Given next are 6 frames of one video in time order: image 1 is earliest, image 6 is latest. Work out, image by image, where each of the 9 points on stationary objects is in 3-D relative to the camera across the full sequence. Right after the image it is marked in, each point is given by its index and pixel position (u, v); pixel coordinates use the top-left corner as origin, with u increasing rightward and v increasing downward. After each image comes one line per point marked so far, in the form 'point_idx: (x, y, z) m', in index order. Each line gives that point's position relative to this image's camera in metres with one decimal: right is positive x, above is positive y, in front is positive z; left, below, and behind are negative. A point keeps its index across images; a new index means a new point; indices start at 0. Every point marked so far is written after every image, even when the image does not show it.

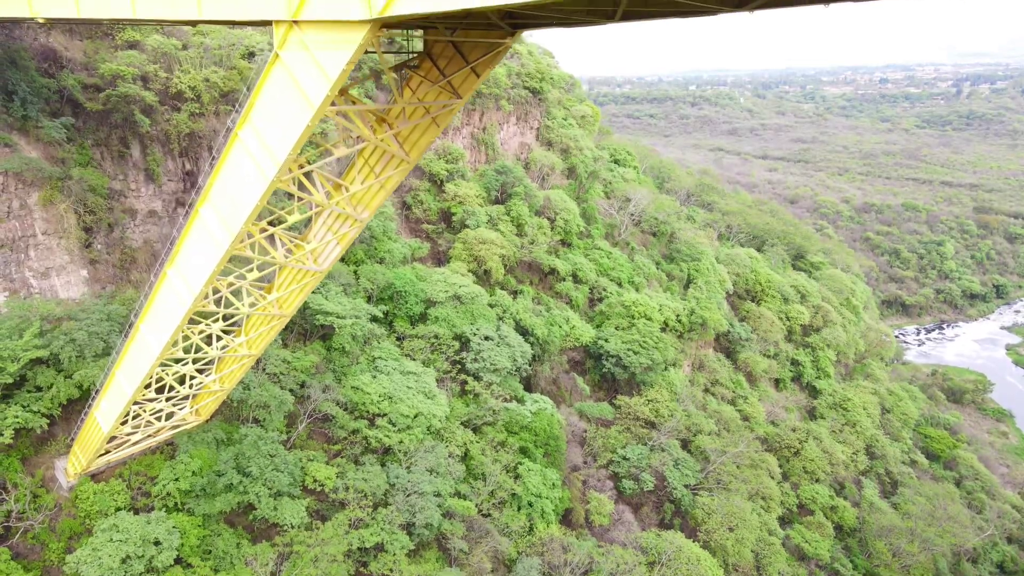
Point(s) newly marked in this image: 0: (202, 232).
0: (-6.0, +1.1, +14.1) m
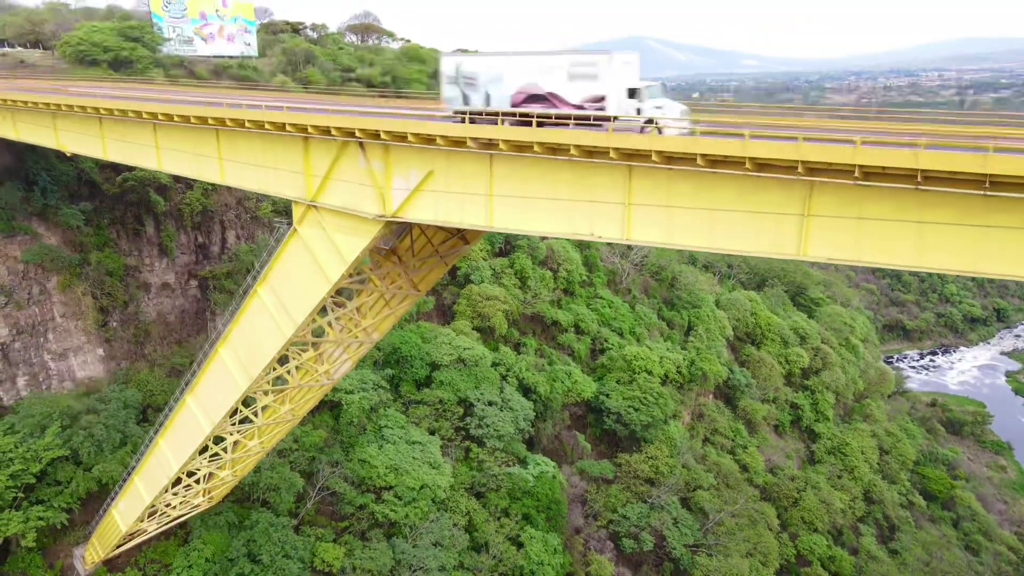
0: (-5.9, -1.6, +14.8) m
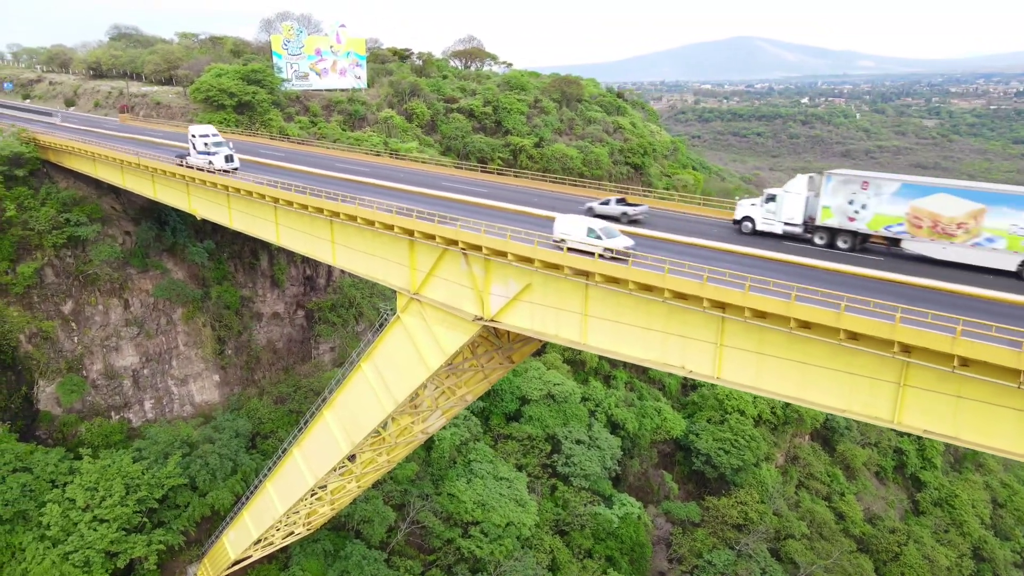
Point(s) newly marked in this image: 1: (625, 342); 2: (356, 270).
0: (-4.0, -3.1, +15.8) m
1: (+1.5, -0.7, +9.7) m
2: (-3.0, +0.3, +13.8) m
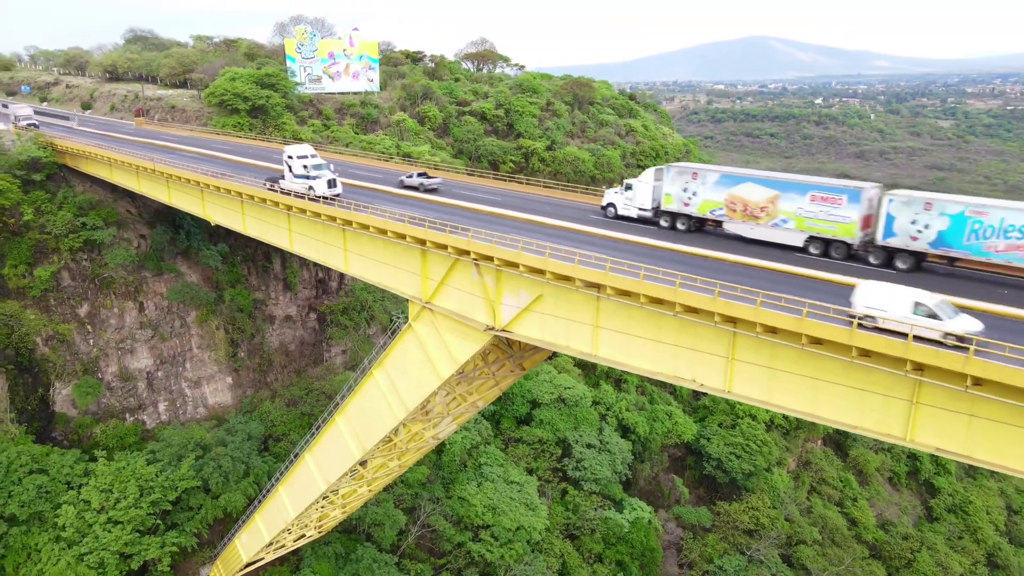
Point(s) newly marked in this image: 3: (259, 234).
0: (-3.8, -3.2, +15.9) m
1: (+1.7, -0.9, +9.7) m
2: (-2.7, +0.2, +13.9) m
3: (-5.7, +1.2, +16.4) m
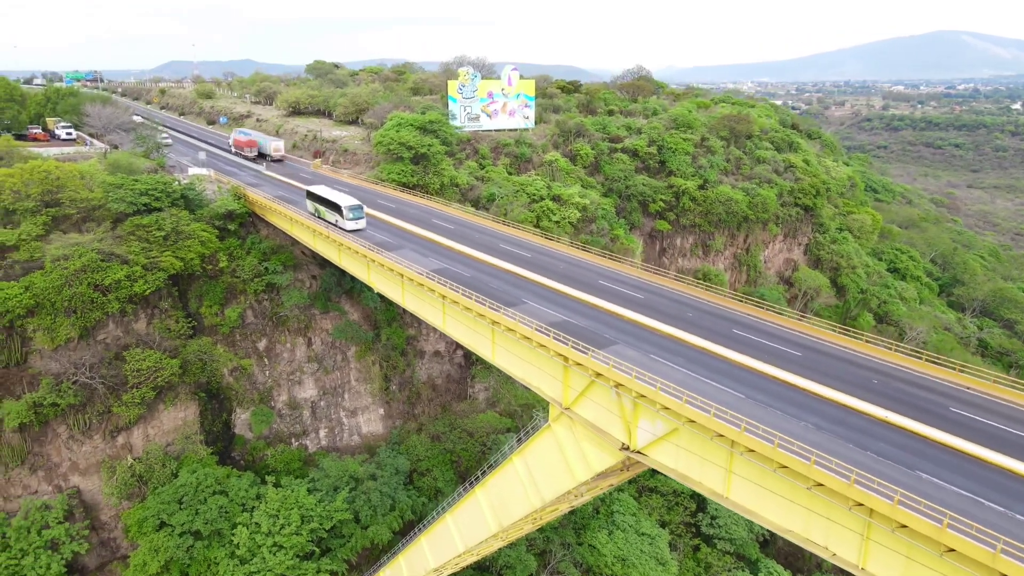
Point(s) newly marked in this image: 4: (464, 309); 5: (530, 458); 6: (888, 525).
0: (-0.8, -5.0, +17.0) m
1: (+3.4, -3.0, +9.8) m
2: (0.0, -1.7, +14.8) m
3: (-2.4, -0.5, +17.8) m
4: (-1.0, -0.4, +15.3) m
5: (+0.3, -3.4, +14.5) m
6: (+4.2, -2.6, +8.2) m
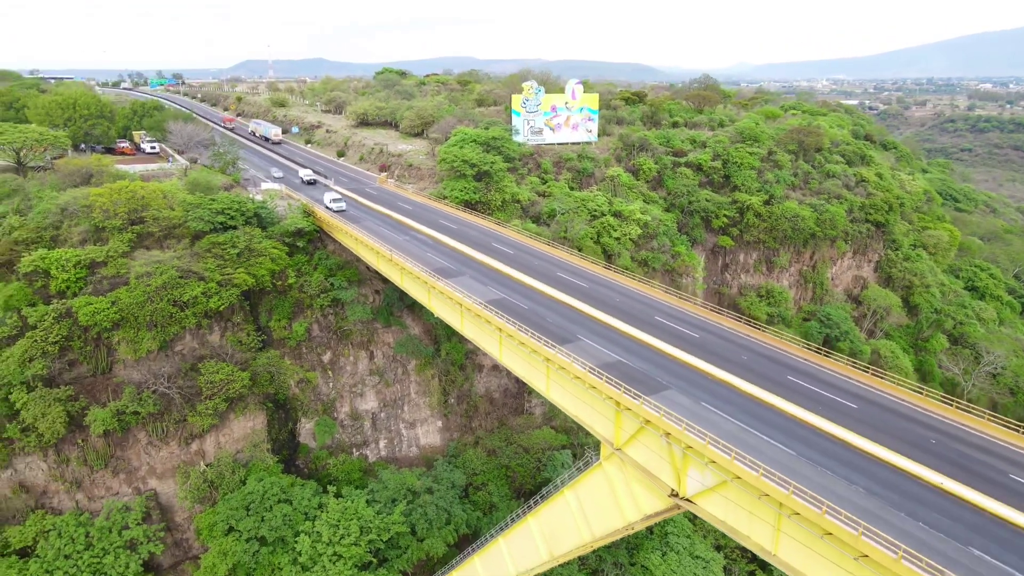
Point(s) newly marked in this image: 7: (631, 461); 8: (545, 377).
0: (+0.4, -5.8, +17.3) m
1: (+4.1, -3.8, +9.8) m
2: (+1.1, -2.4, +15.0) m
3: (-1.0, -1.2, +18.3) m
4: (+0.2, -1.1, +15.6) m
5: (+1.4, -4.1, +14.8) m
6: (+4.7, -3.5, +8.1) m
7: (+2.1, -3.1, +13.2) m
8: (+0.7, -1.9, +15.4) m
